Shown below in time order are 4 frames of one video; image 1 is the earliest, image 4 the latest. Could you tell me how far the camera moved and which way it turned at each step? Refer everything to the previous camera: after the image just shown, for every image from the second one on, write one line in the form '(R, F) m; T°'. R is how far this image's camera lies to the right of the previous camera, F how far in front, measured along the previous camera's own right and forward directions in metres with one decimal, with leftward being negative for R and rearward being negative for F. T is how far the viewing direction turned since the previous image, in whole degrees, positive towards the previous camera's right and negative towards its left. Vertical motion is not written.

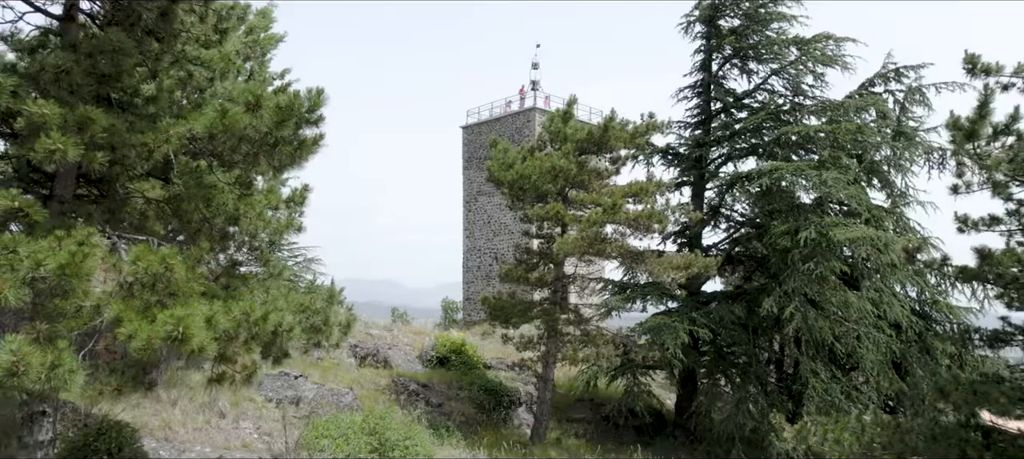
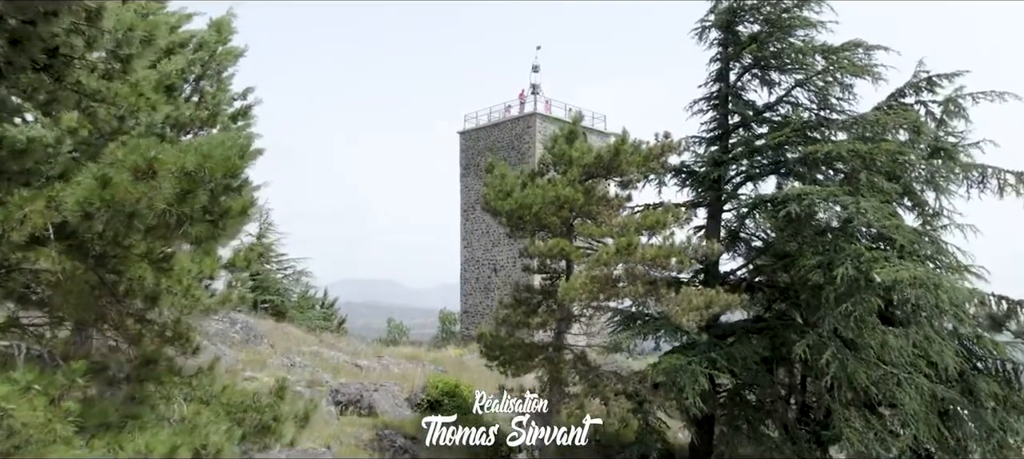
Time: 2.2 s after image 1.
(0.0, +1.1) m; 0°
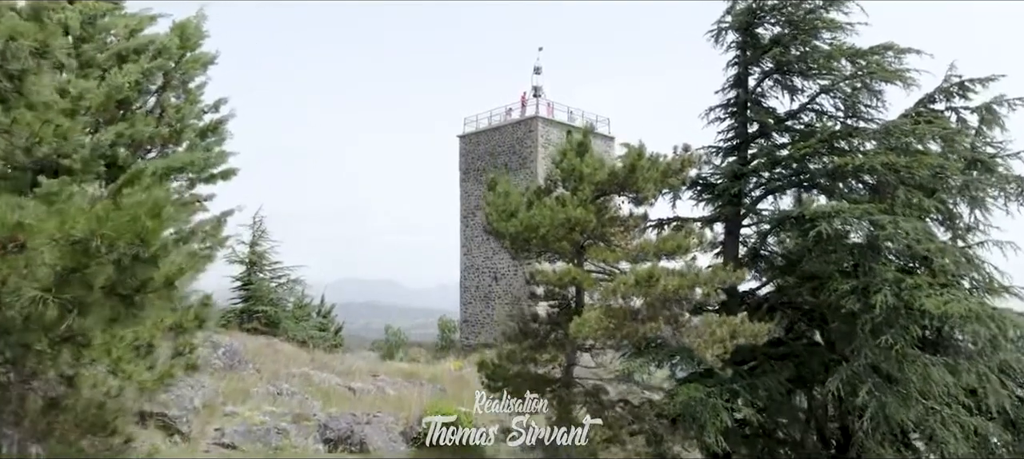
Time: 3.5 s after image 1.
(-0.1, +0.8) m; 0°
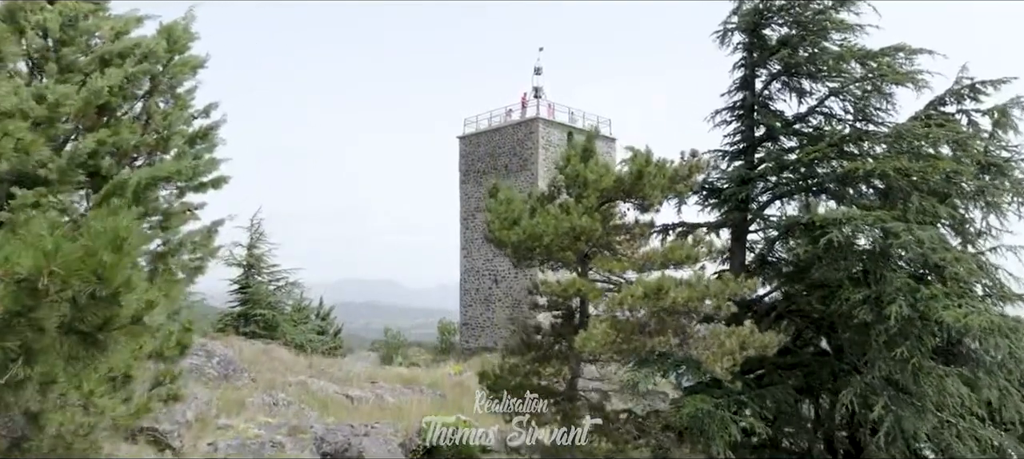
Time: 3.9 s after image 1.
(0.0, +0.3) m; 0°
